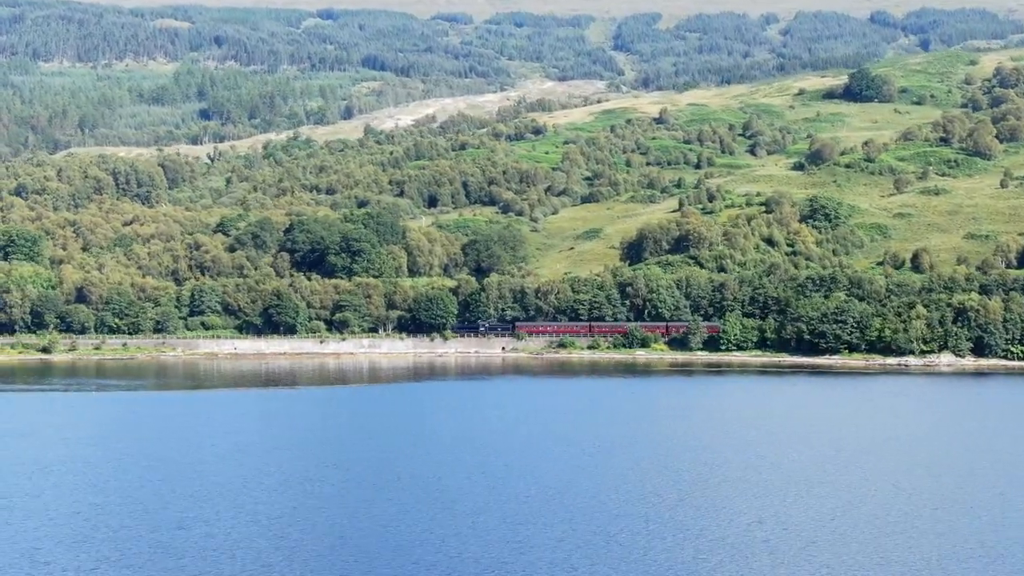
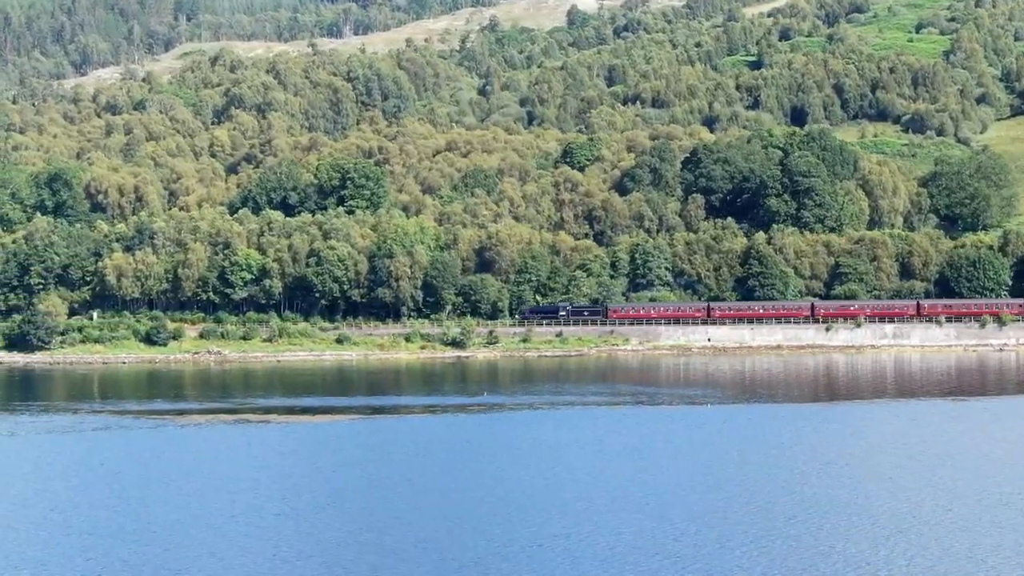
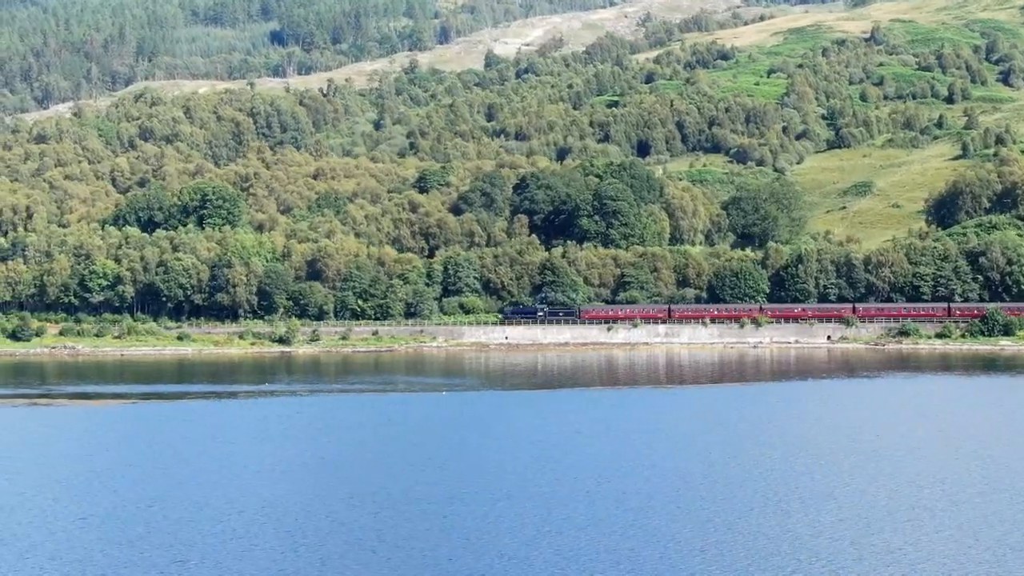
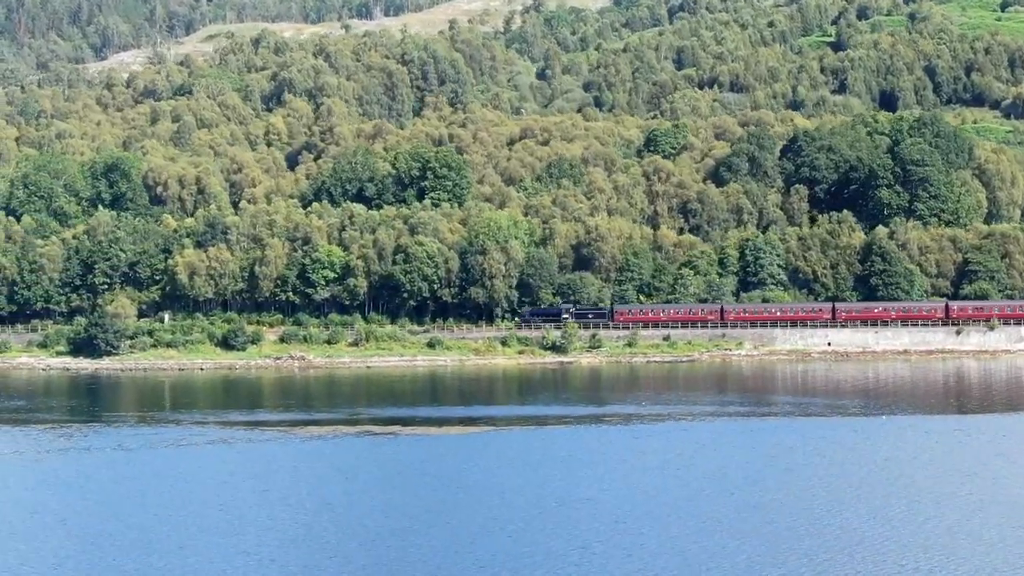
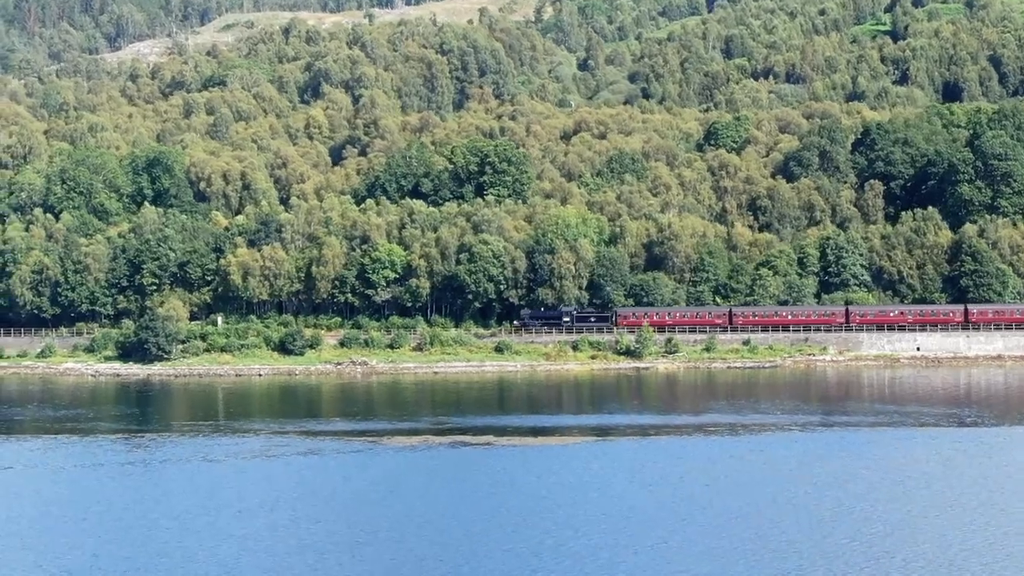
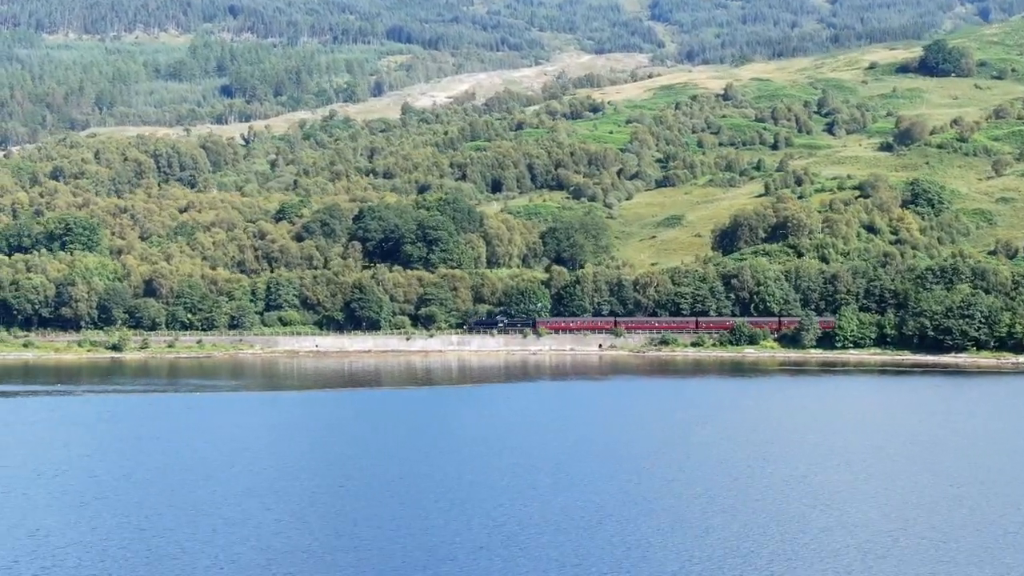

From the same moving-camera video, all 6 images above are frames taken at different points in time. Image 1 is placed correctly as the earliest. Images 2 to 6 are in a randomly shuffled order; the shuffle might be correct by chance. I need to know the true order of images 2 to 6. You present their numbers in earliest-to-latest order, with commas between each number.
6, 3, 2, 4, 5
